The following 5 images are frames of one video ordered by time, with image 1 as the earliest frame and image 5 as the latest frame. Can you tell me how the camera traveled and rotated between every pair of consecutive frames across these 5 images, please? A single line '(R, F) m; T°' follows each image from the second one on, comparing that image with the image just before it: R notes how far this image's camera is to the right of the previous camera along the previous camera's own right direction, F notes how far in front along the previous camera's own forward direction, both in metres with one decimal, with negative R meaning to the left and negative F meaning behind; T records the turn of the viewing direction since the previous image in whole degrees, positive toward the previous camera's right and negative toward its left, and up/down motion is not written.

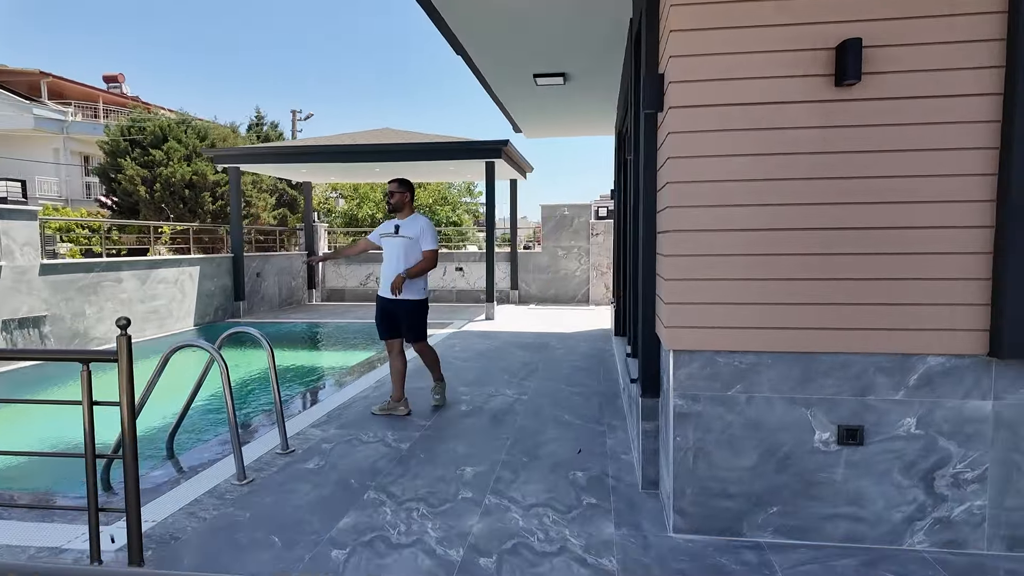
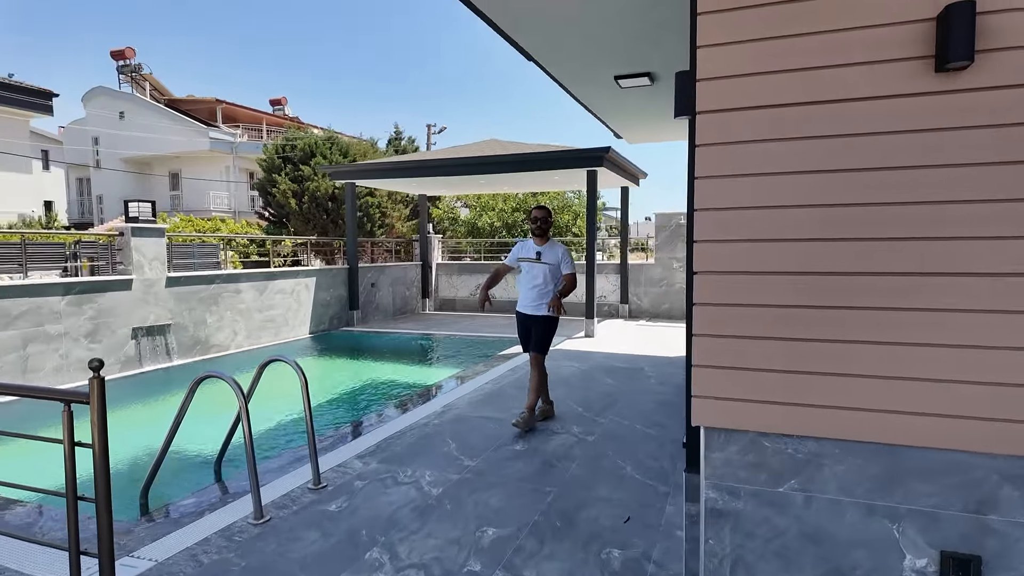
(+0.5, +0.5) m; -13°
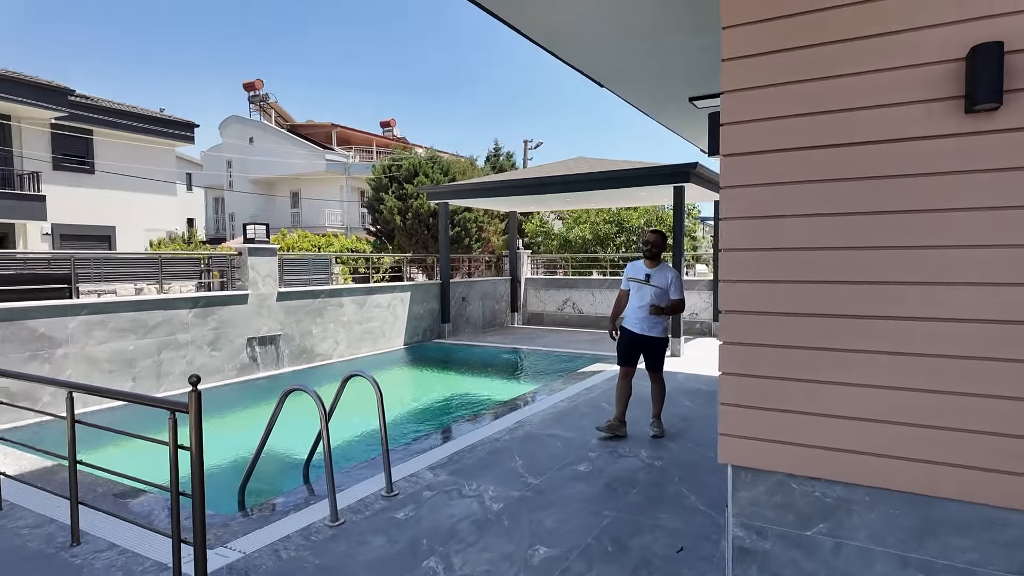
(+0.2, -0.1) m; -10°
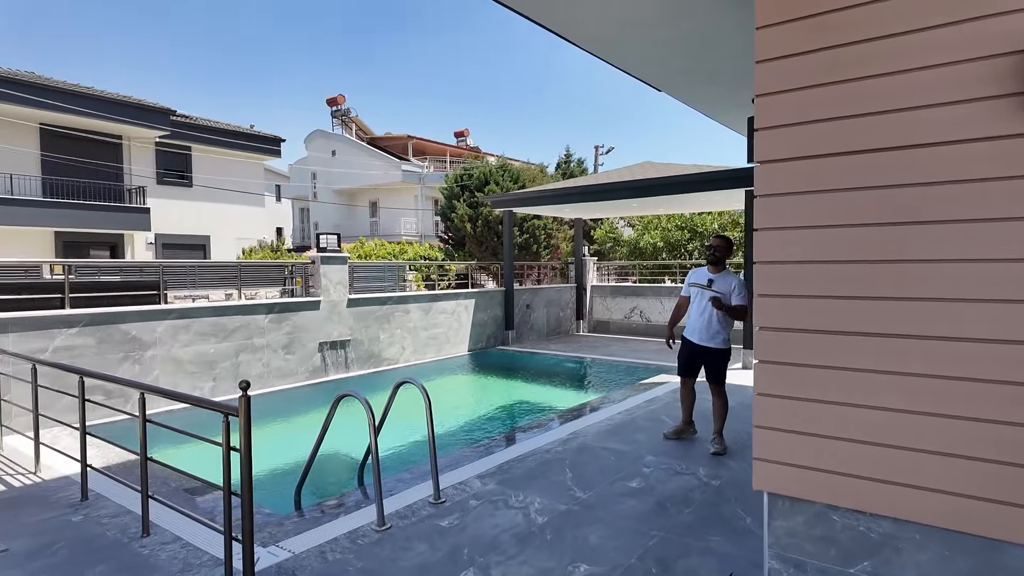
(+0.2, 0.0) m; -7°
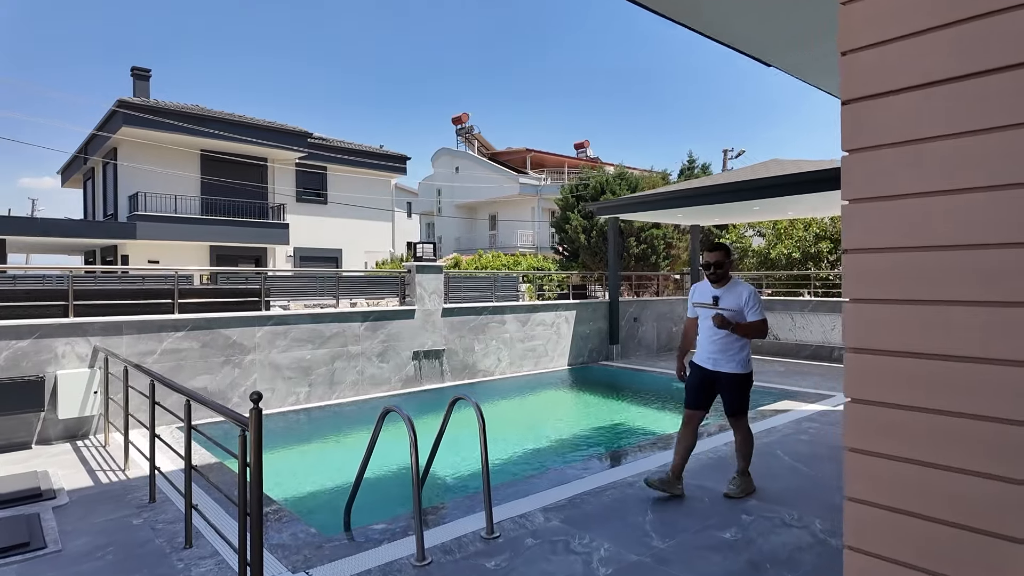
(+0.3, +0.5) m; -12°
